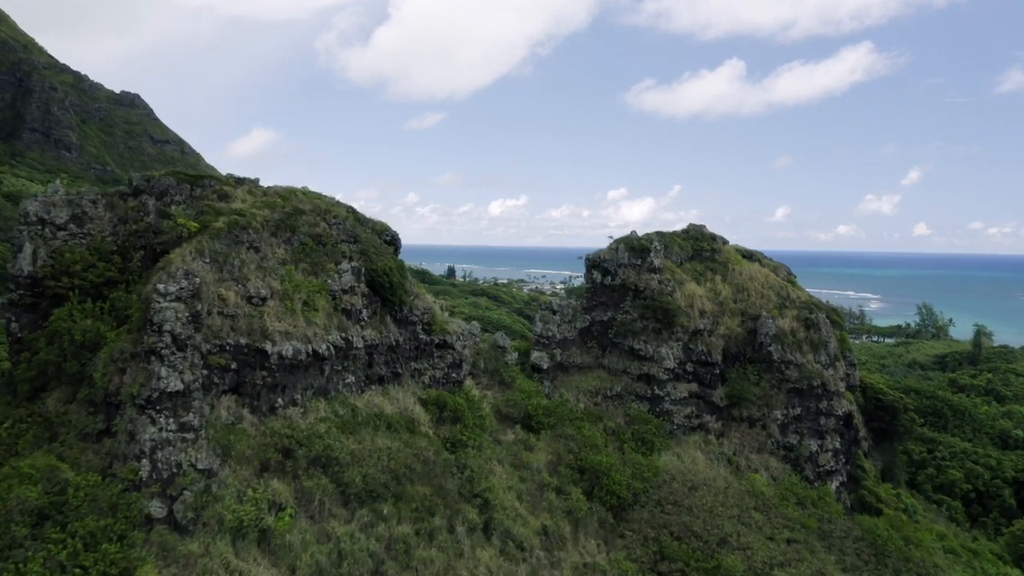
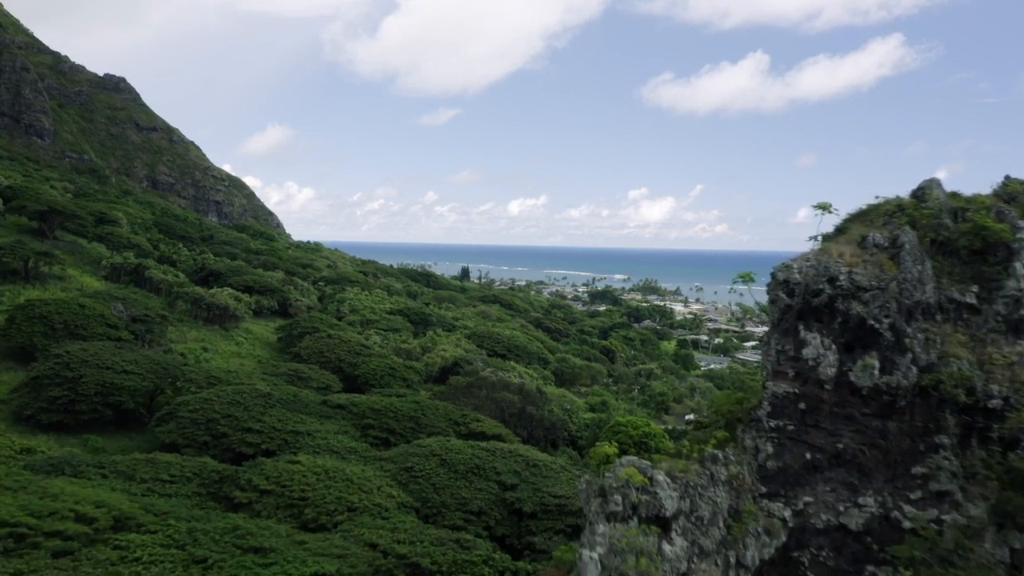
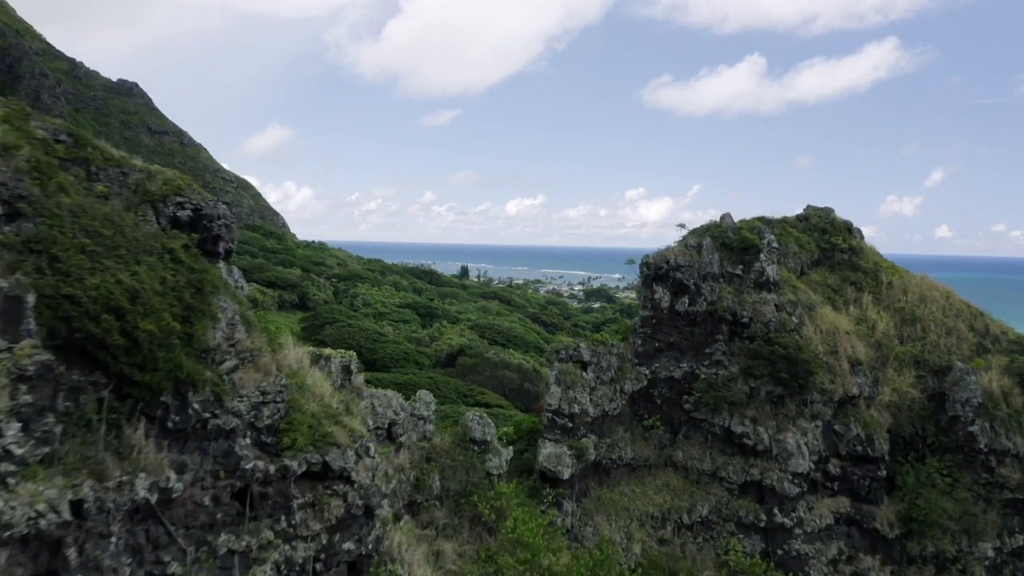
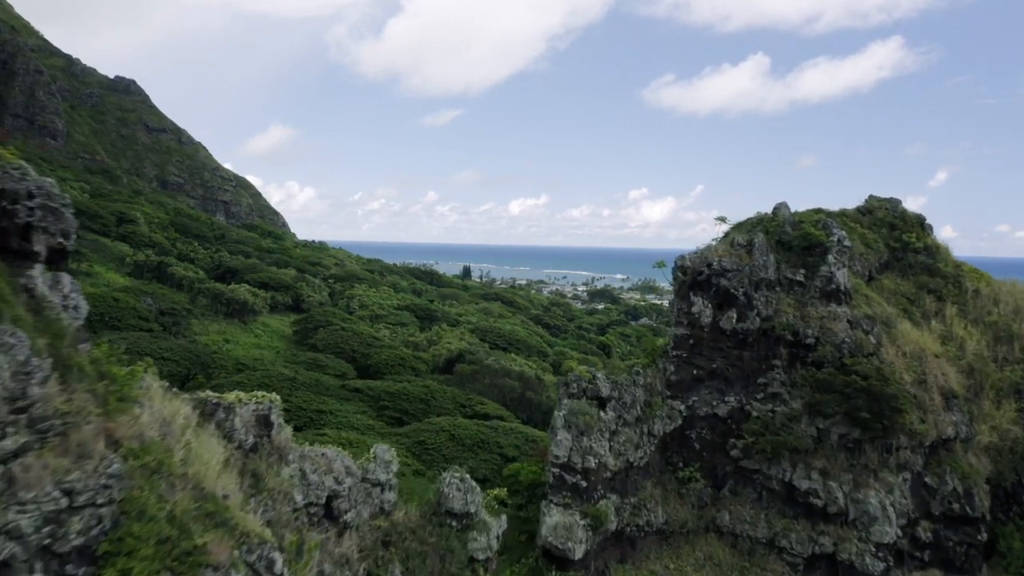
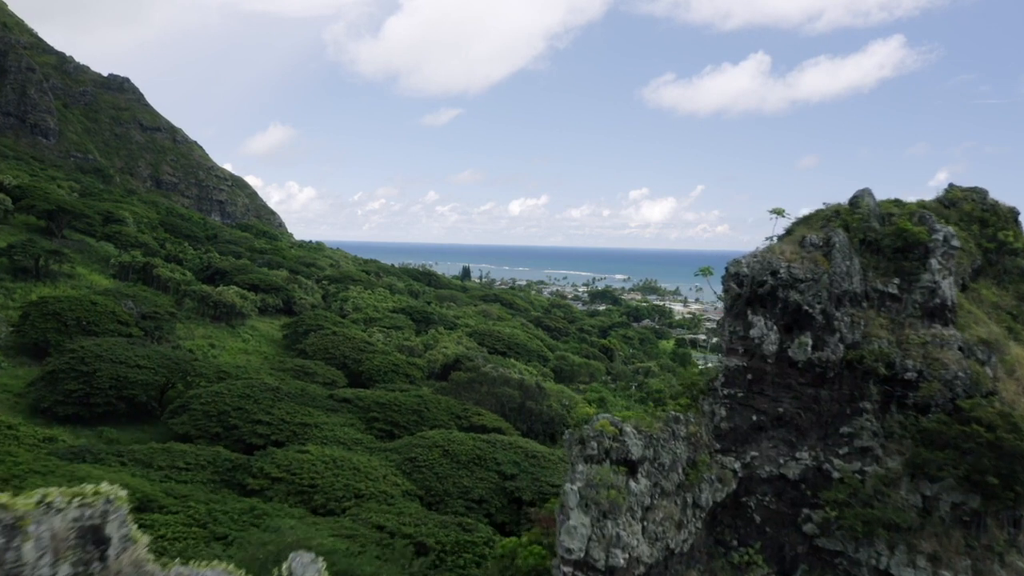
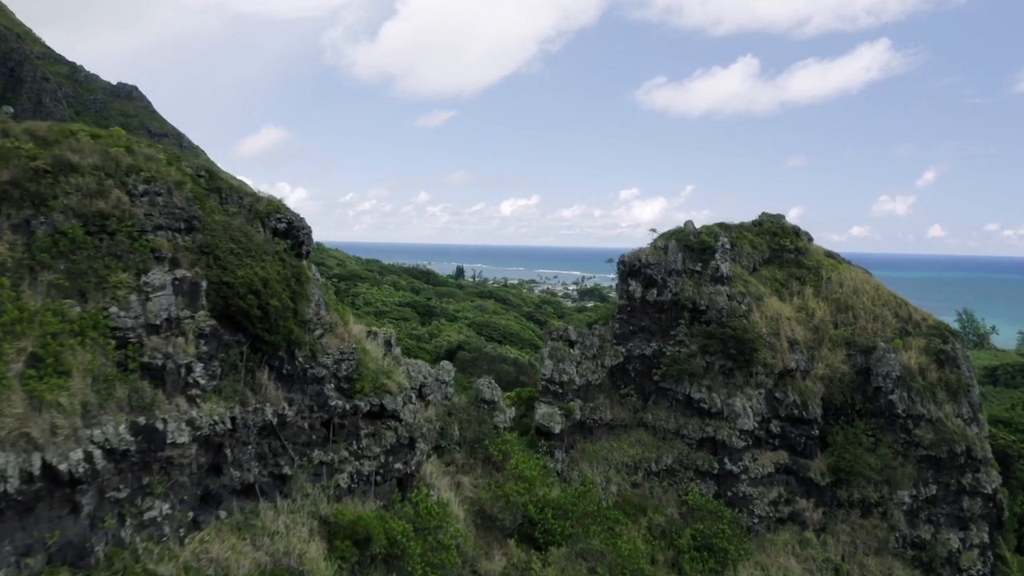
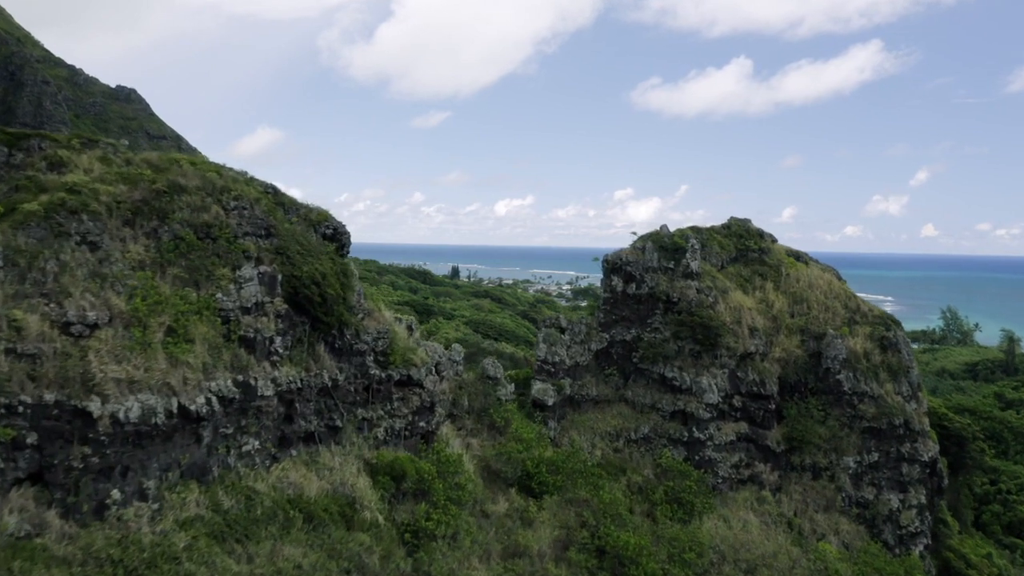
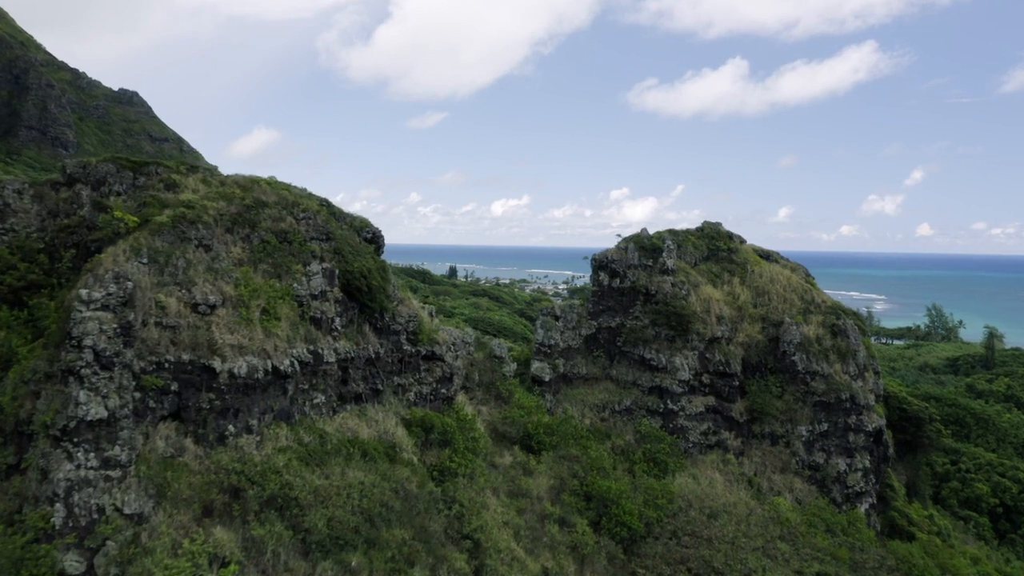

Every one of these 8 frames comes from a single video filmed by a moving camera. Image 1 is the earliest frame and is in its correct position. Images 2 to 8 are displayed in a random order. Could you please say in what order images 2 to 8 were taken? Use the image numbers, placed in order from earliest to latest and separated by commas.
8, 7, 6, 3, 4, 5, 2
